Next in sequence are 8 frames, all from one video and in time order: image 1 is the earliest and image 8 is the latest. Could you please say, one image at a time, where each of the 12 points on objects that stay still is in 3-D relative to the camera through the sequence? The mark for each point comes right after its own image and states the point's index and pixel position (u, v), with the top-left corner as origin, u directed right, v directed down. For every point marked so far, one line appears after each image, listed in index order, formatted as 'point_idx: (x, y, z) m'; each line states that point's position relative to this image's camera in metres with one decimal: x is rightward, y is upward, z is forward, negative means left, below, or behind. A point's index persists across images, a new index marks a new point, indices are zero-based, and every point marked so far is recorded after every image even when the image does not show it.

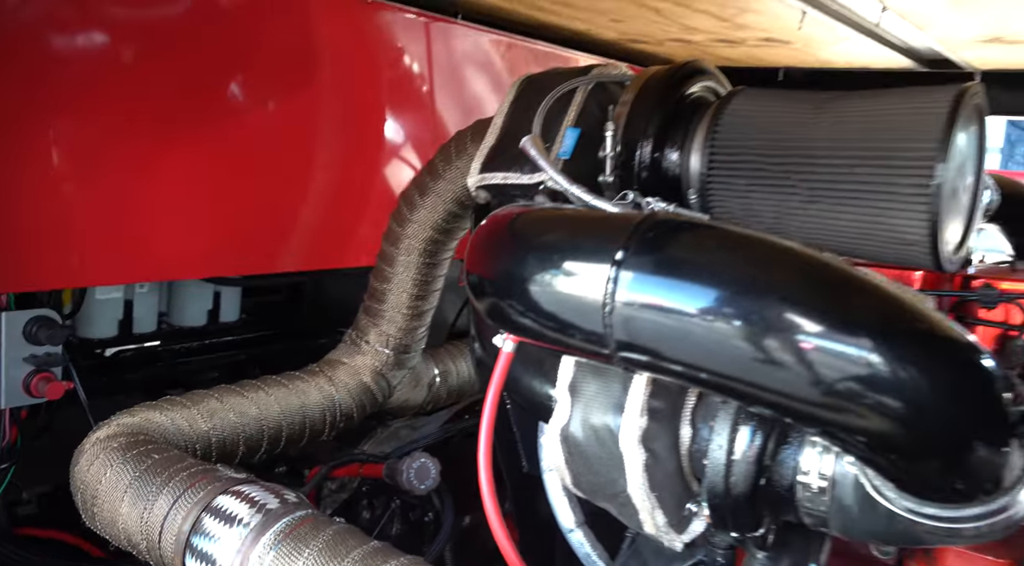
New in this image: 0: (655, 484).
0: (+0.1, -0.2, +0.7) m
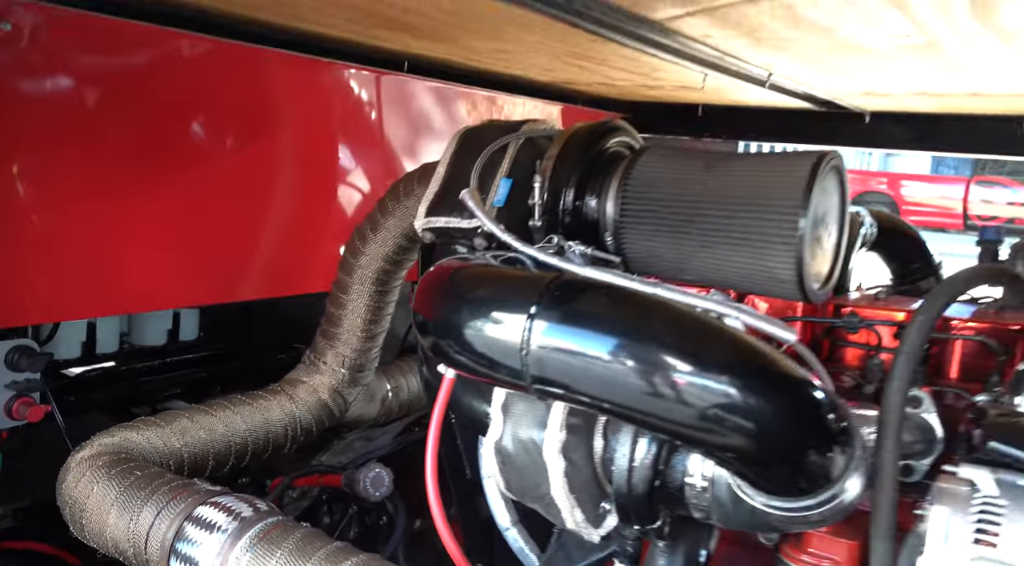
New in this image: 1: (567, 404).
0: (+0.1, -0.2, +0.9) m
1: (0.0, -0.1, +0.8) m
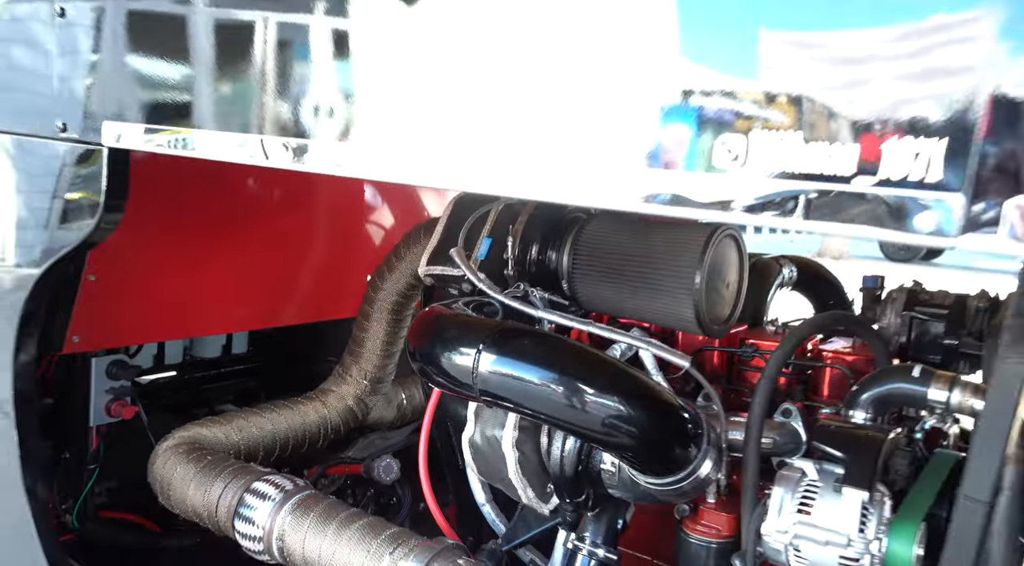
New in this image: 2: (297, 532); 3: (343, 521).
0: (0.0, -0.3, +1.2) m
1: (0.0, -0.2, +1.2) m
2: (-0.3, -0.4, +1.3) m
3: (-0.2, -0.3, +1.3) m
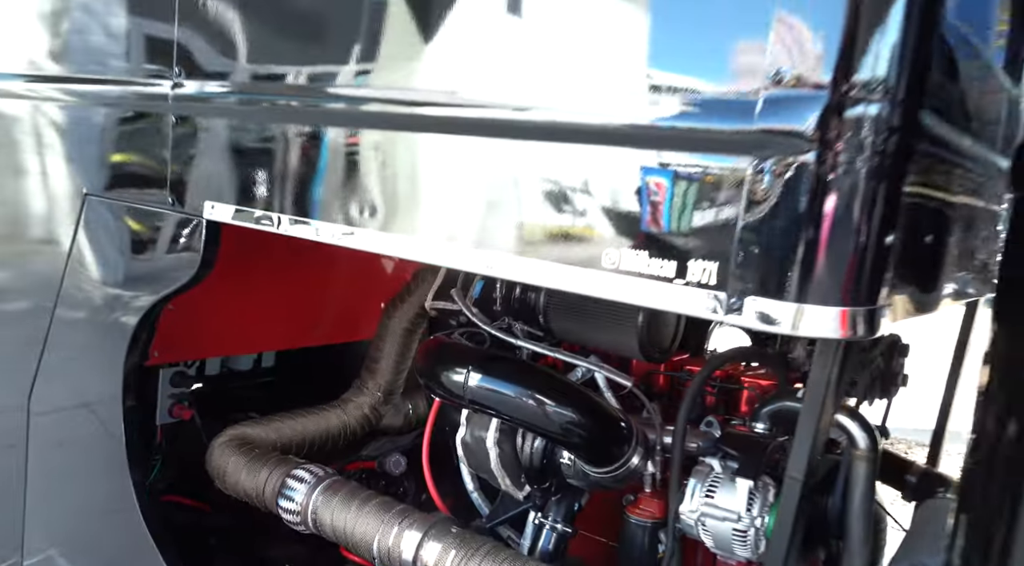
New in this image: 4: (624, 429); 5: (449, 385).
0: (0.0, -0.3, +1.6) m
1: (0.0, -0.2, +1.5) m
2: (-0.3, -0.4, +1.6) m
3: (-0.3, -0.4, +1.6) m
4: (+0.2, -0.2, +1.5) m
5: (-0.1, -0.2, +1.6) m
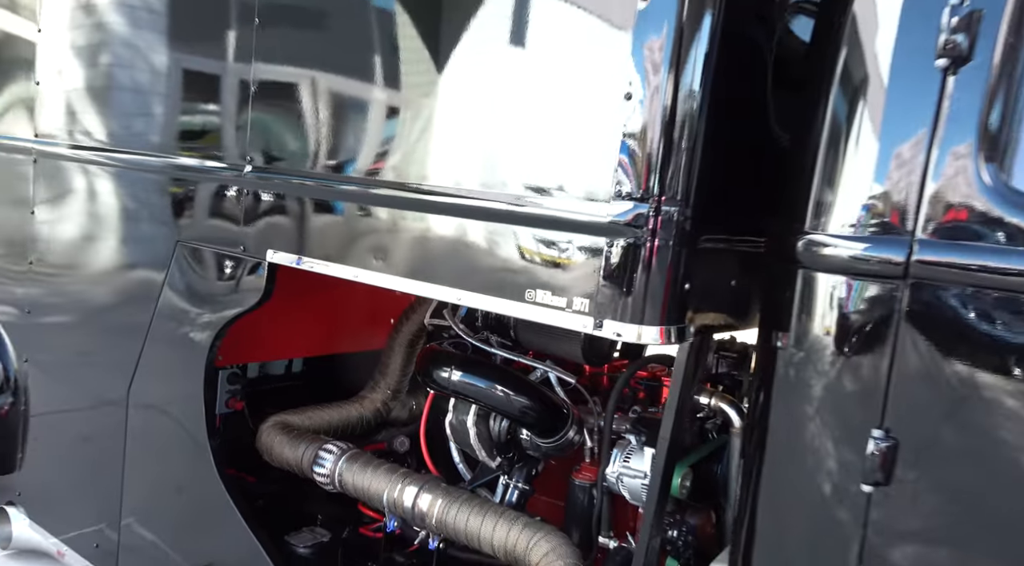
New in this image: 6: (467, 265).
0: (-0.1, -0.4, +2.2) m
1: (-0.1, -0.3, +2.1) m
2: (-0.4, -0.5, +2.2) m
3: (-0.3, -0.4, +2.2) m
4: (+0.1, -0.3, +2.0) m
5: (-0.2, -0.2, +2.1) m
6: (-0.1, 0.0, +1.8) m
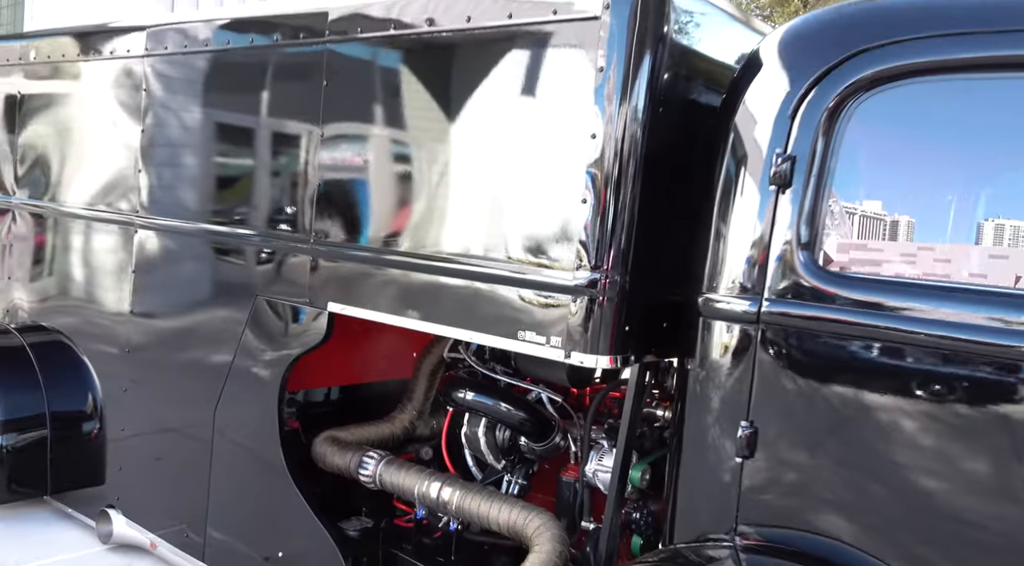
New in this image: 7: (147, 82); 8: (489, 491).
0: (-0.1, -0.5, +2.8) m
1: (-0.1, -0.4, +2.7) m
2: (-0.4, -0.6, +2.8) m
3: (-0.3, -0.6, +2.8) m
4: (+0.1, -0.4, +2.7) m
5: (-0.2, -0.4, +2.8) m
6: (-0.1, -0.1, +2.4) m
7: (-1.5, +0.8, +3.5) m
8: (-0.1, -0.6, +2.6) m
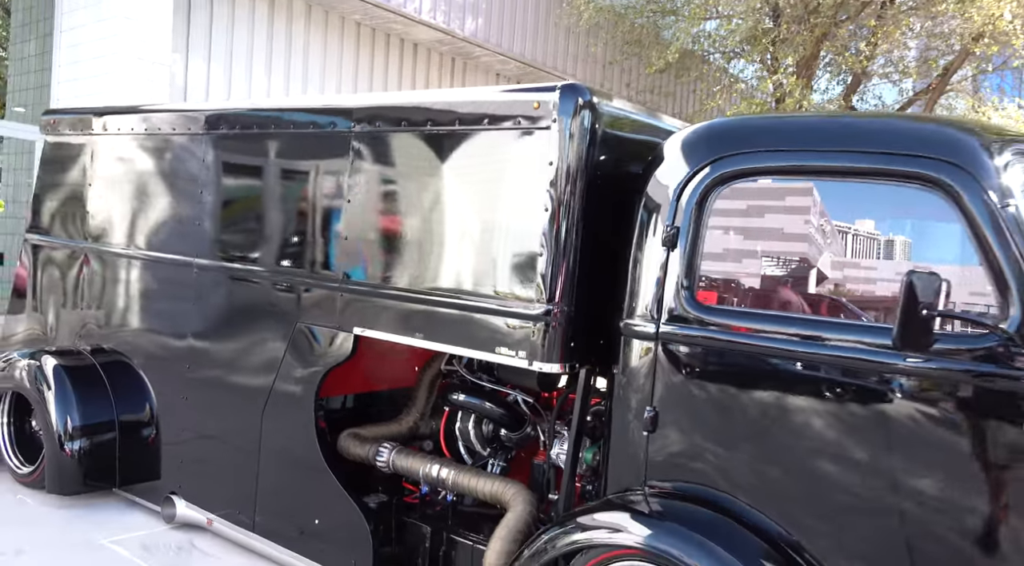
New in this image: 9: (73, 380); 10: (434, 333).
0: (-0.1, -0.6, +3.6) m
1: (-0.2, -0.5, +3.6) m
2: (-0.5, -0.7, +3.6) m
3: (-0.4, -0.7, +3.6) m
4: (+0.1, -0.5, +3.5) m
5: (-0.2, -0.5, +3.6) m
6: (-0.2, -0.2, +3.2) m
7: (-1.5, +0.7, +4.3) m
8: (-0.1, -0.7, +3.4) m
9: (-2.2, -0.5, +4.5) m
10: (-0.3, -0.2, +3.3) m
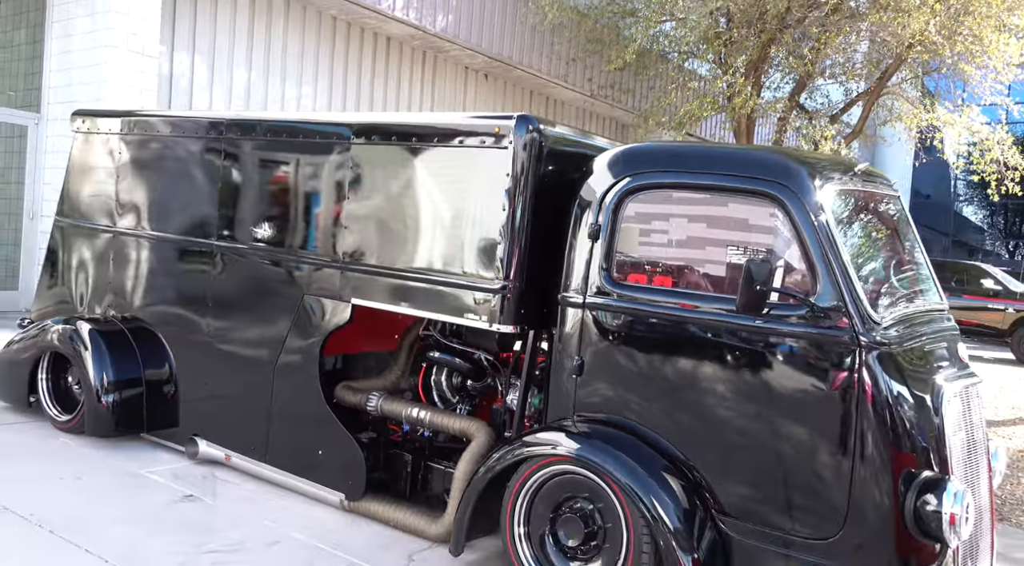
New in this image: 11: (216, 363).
0: (-0.3, -0.5, +4.5) m
1: (-0.3, -0.4, +4.5) m
2: (-0.6, -0.6, +4.5) m
3: (-0.6, -0.6, +4.5) m
4: (-0.1, -0.4, +4.4) m
5: (-0.4, -0.4, +4.5) m
6: (-0.3, -0.1, +4.1) m
7: (-1.7, +0.8, +5.2) m
8: (-0.3, -0.6, +4.4) m
9: (-2.4, -0.4, +5.3) m
10: (-0.4, -0.1, +4.2) m
11: (-1.7, -0.5, +5.1) m
